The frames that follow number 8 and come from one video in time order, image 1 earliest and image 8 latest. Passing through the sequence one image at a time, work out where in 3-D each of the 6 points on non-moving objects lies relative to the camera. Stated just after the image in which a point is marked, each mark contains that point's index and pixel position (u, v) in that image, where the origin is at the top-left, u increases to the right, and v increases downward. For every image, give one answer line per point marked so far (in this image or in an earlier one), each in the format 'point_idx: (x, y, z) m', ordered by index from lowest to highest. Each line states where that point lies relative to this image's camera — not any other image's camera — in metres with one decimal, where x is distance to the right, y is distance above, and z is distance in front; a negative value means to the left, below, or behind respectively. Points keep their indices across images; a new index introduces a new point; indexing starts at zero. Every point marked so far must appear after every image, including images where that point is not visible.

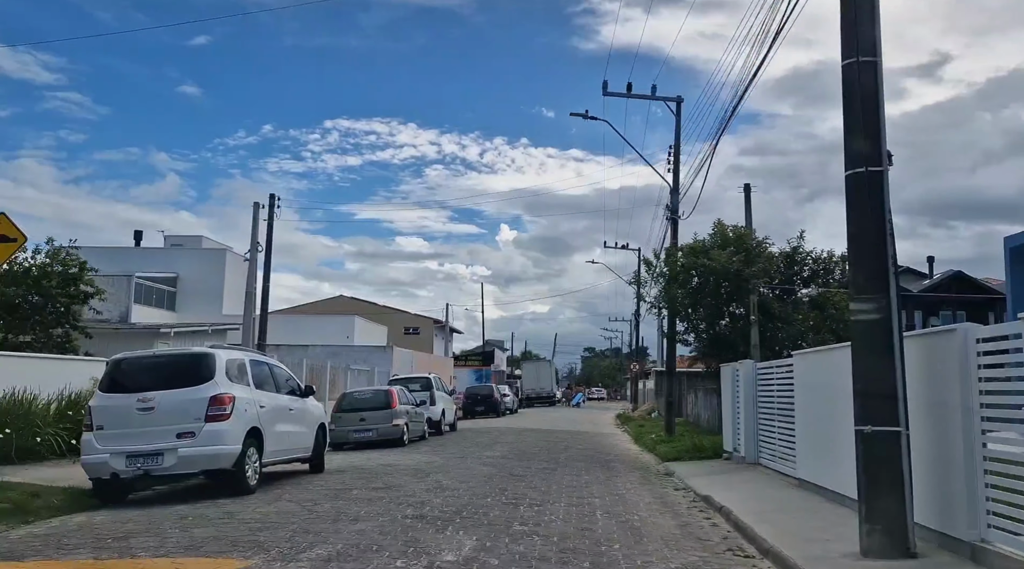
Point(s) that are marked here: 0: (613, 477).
0: (+1.8, -3.4, +15.1) m
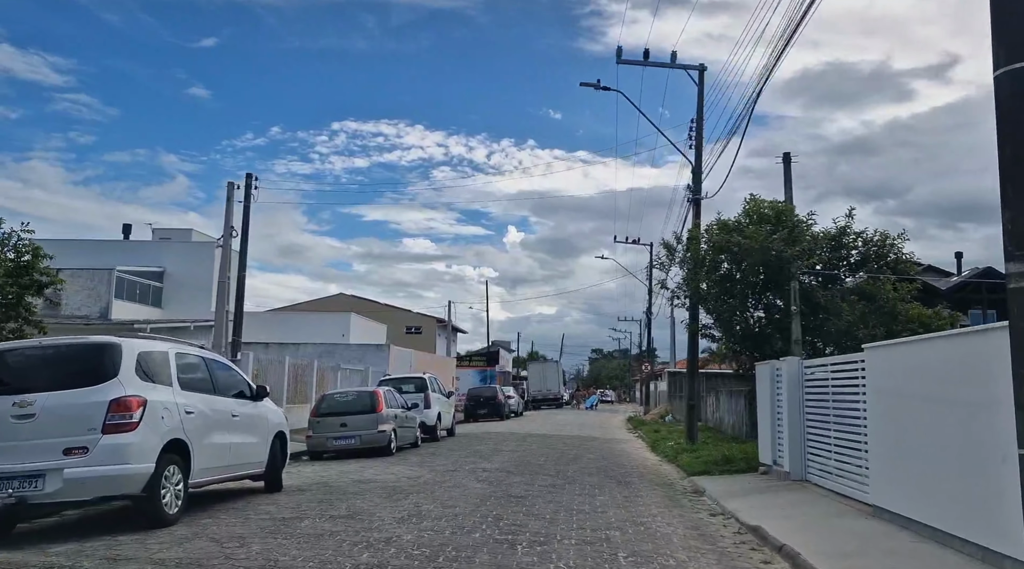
0: (+1.8, -3.1, +12.5) m
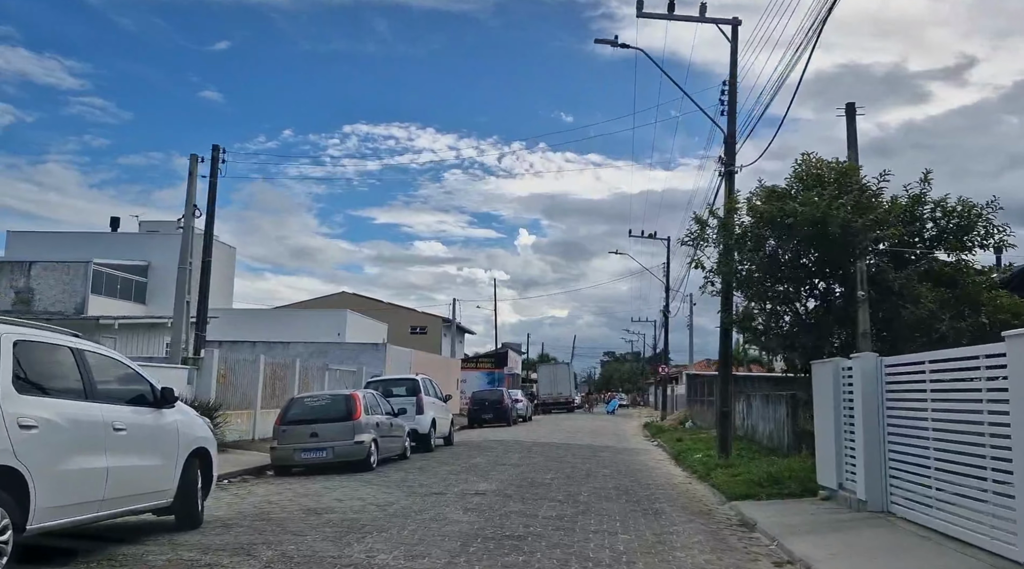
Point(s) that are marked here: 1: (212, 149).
0: (+1.7, -2.8, +9.7) m
1: (-6.7, +3.1, +19.3) m
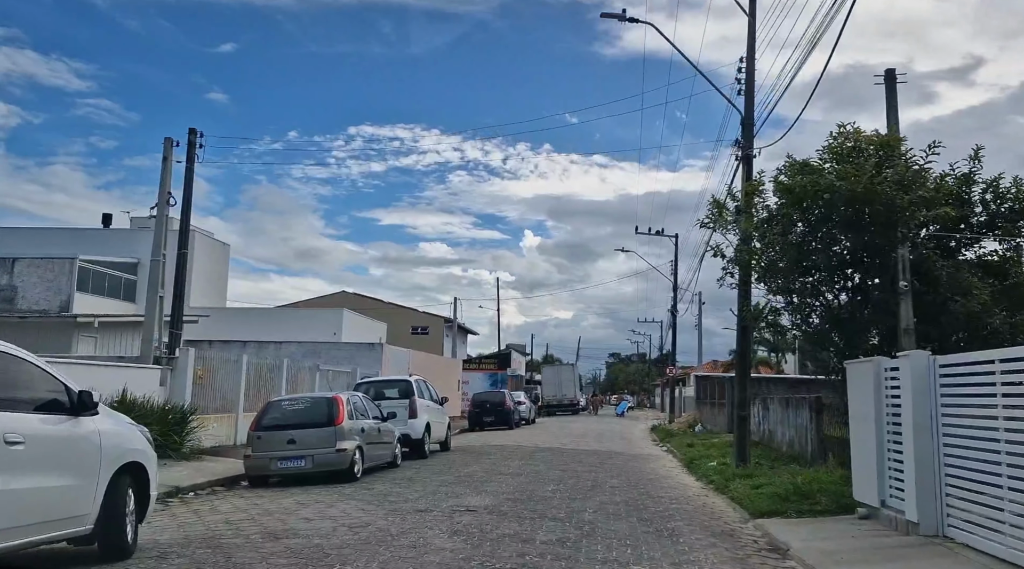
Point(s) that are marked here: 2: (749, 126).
0: (+1.6, -2.7, +8.2) m
1: (-6.7, +3.2, +17.9) m
2: (+4.7, +3.2, +17.2) m
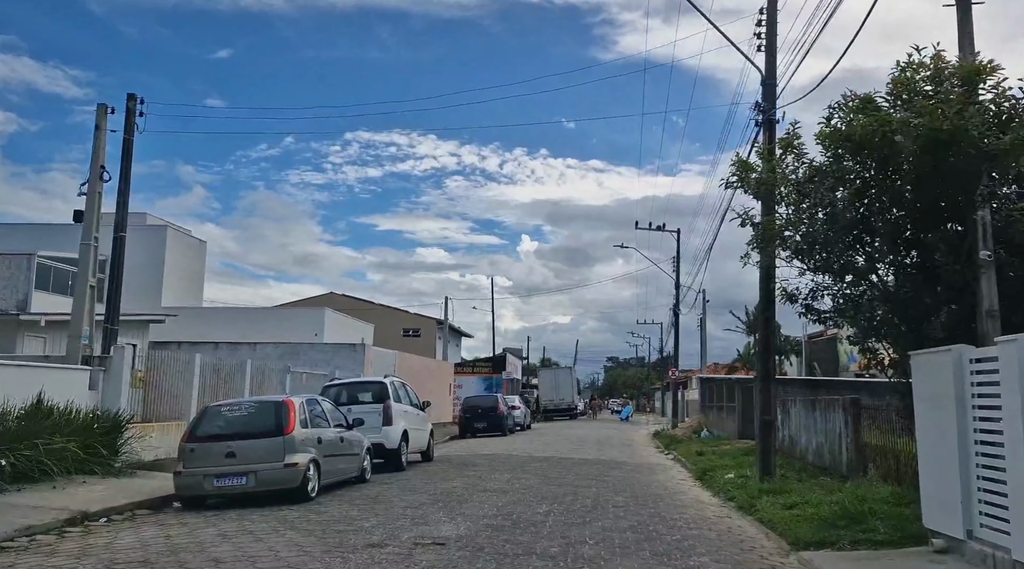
0: (+1.4, -2.3, +5.9) m
1: (-7.0, +3.4, +15.6) m
2: (+4.5, +3.4, +14.9) m
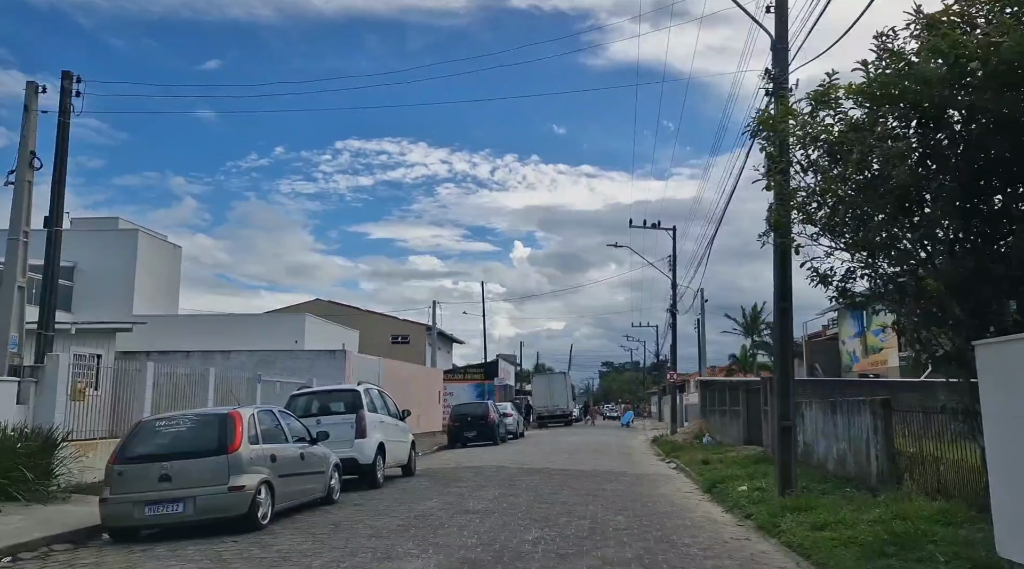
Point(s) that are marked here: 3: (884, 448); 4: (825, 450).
0: (+1.3, -2.2, +4.3) m
1: (-7.3, +3.4, +13.9) m
2: (+4.2, +3.6, +13.3) m
3: (+5.3, -2.3, +12.1) m
4: (+5.4, -2.7, +14.9) m
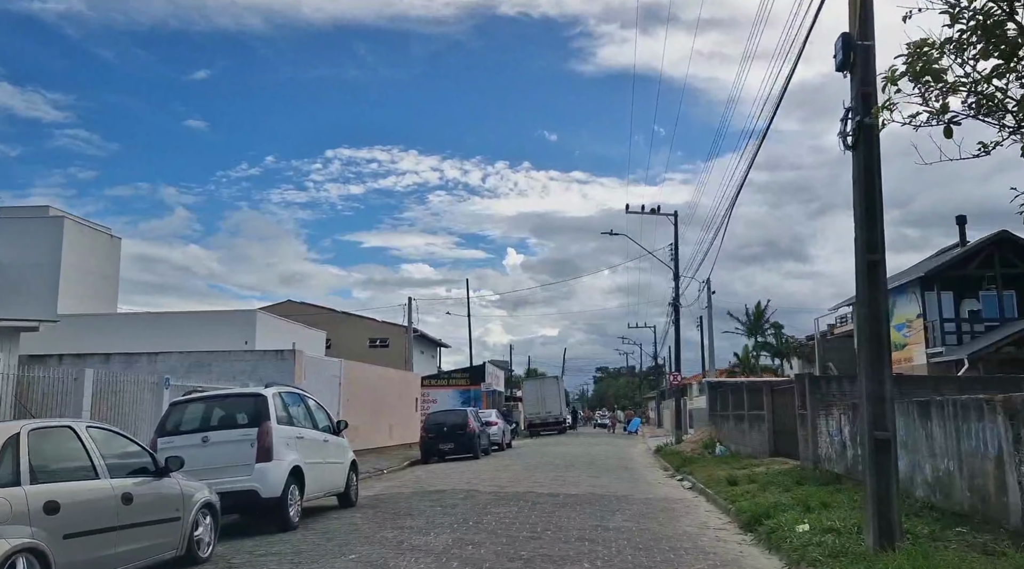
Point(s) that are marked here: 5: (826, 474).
0: (+0.9, -1.5, 0.0) m
1: (-7.8, +3.8, +9.6) m
2: (+3.7, +4.2, +9.1) m
3: (+4.8, -1.7, +7.9) m
4: (+4.9, -2.2, +10.7) m
5: (+5.4, -3.2, +14.7) m
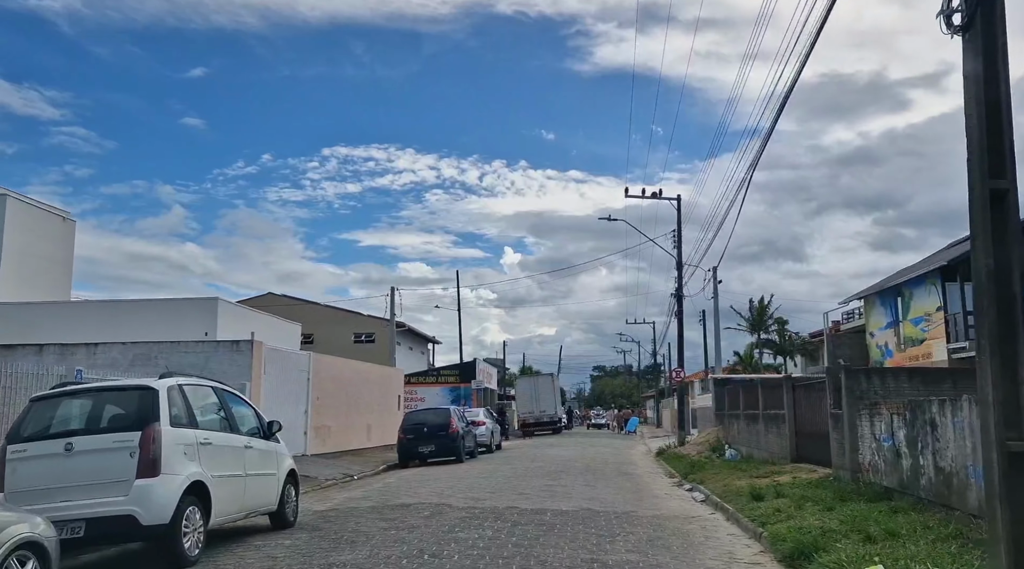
0: (+0.7, -1.1, -2.8) m
1: (-8.1, +4.3, +6.9) m
2: (+3.4, +4.6, +6.4) m
3: (+4.5, -1.3, +5.2) m
4: (+4.6, -1.8, +8.0) m
5: (+5.0, -2.8, +12.0) m
